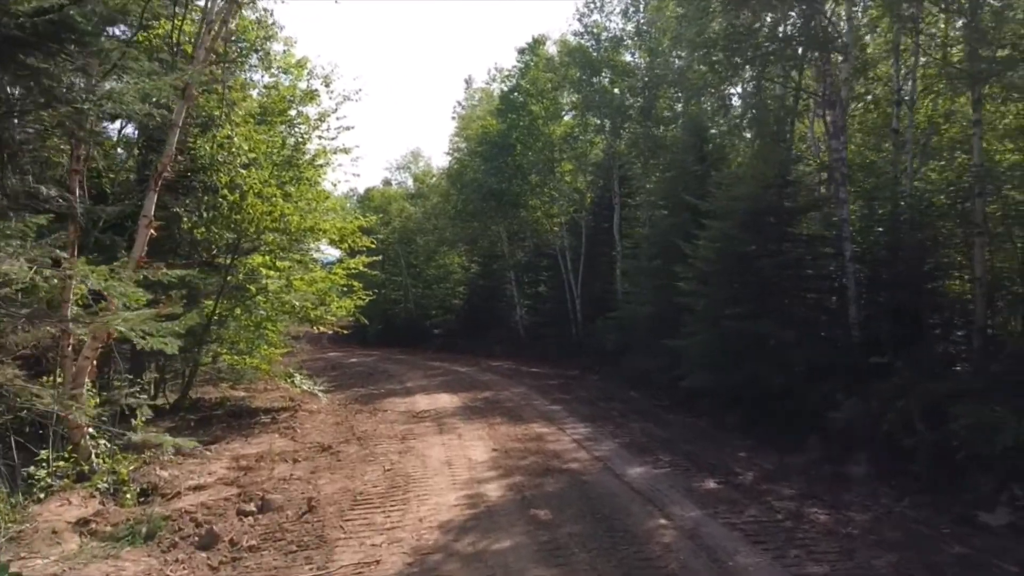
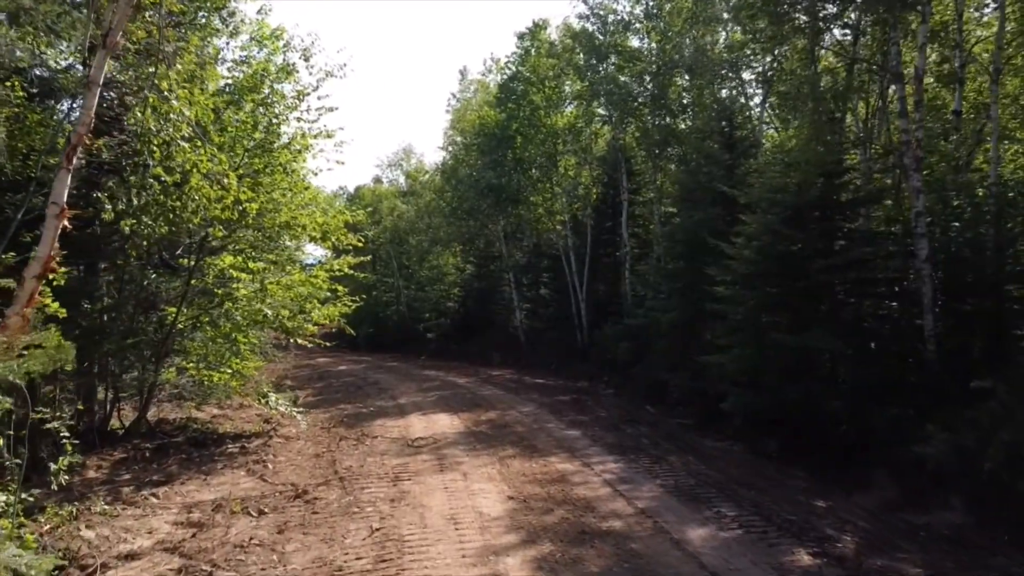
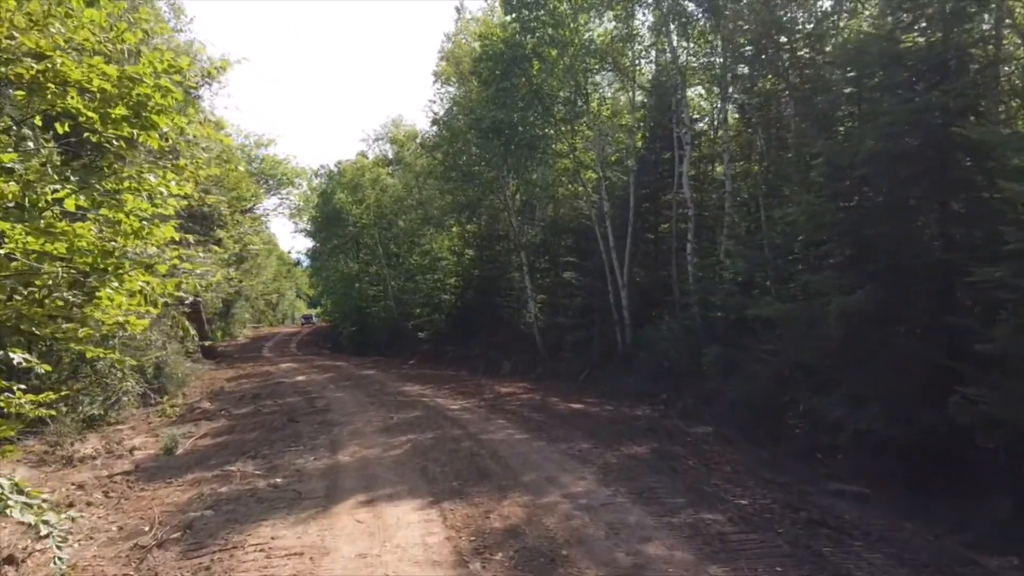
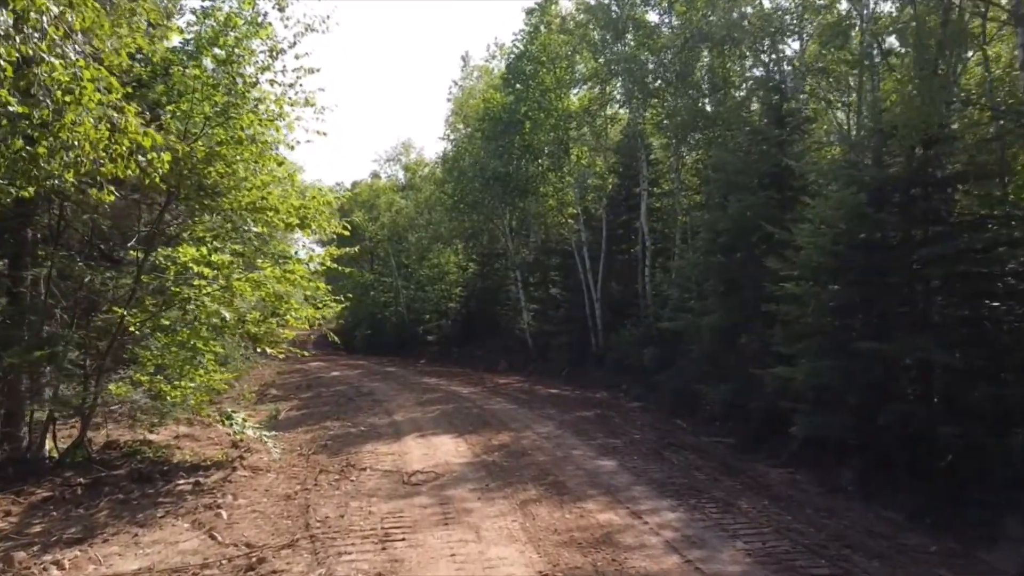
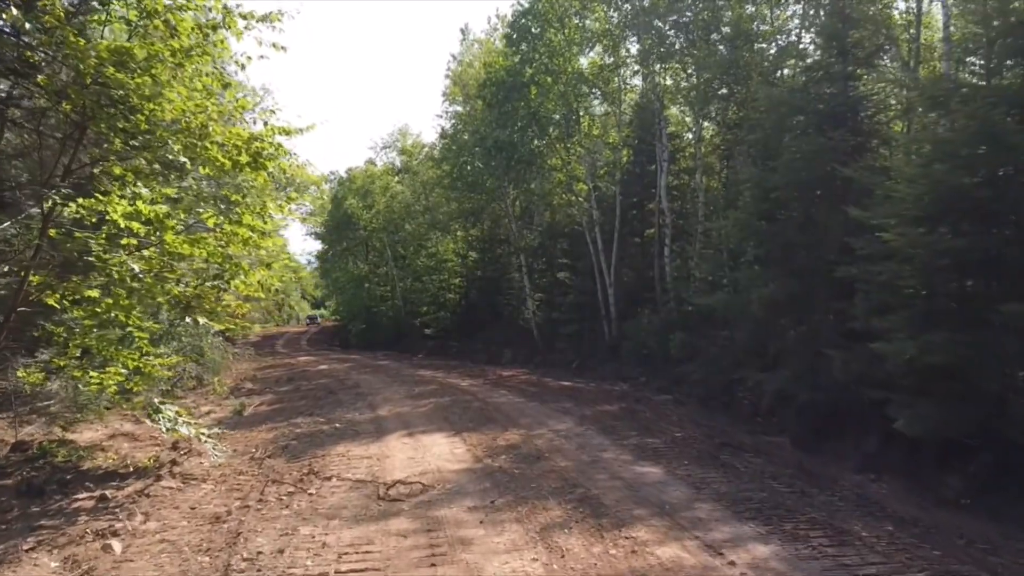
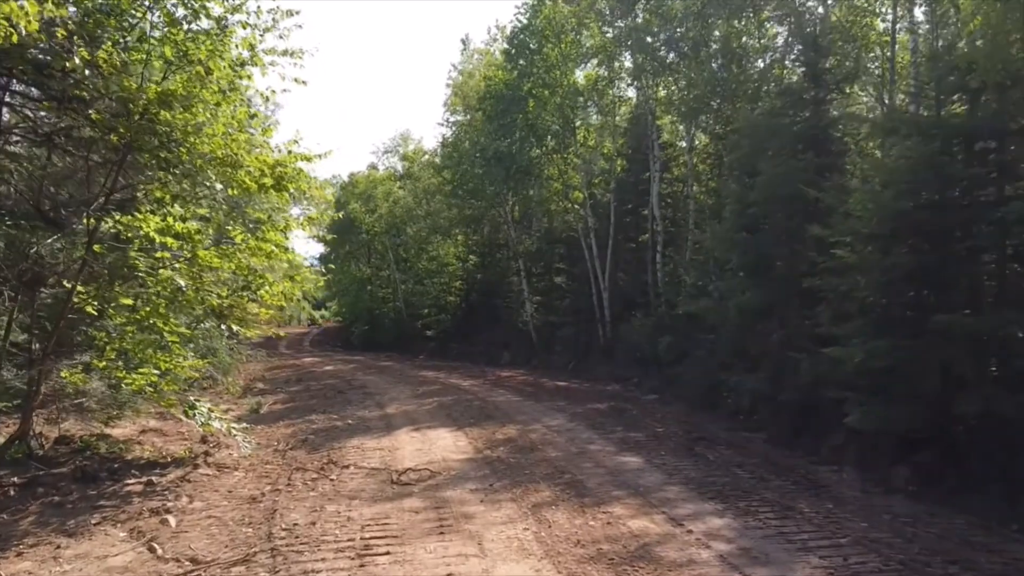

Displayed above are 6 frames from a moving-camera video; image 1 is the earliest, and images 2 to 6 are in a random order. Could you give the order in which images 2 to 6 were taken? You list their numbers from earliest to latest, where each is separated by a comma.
2, 4, 6, 5, 3
